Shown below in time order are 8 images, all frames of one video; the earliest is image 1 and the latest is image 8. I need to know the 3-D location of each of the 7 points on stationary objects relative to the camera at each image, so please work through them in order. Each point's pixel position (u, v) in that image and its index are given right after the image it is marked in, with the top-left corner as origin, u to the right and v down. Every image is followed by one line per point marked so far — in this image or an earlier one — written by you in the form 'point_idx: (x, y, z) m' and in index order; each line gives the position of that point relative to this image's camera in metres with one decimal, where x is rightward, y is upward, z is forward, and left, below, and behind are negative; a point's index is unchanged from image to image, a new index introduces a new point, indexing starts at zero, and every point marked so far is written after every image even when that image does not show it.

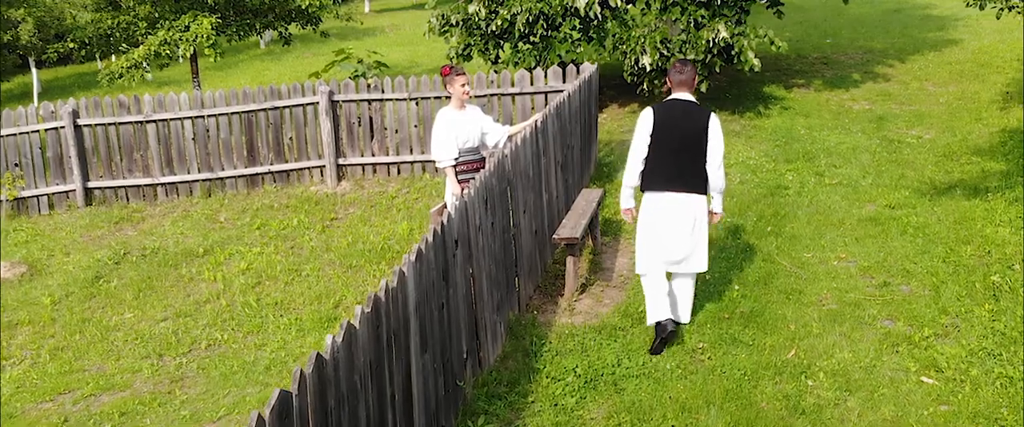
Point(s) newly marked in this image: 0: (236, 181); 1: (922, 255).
0: (-3.0, +0.4, +10.3) m
1: (+3.1, -0.3, +7.2) m
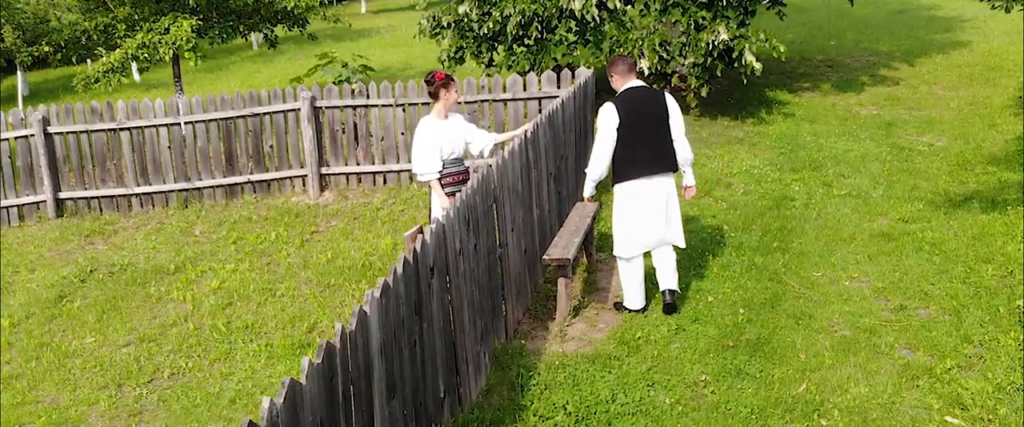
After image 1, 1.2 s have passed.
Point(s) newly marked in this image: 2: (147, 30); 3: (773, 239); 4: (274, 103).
0: (-3.1, +0.2, +9.8) m
1: (+3.0, -0.4, +6.7) m
2: (-4.5, +2.3, +11.7) m
3: (+2.2, -0.2, +7.7) m
4: (-2.4, +1.1, +9.6) m
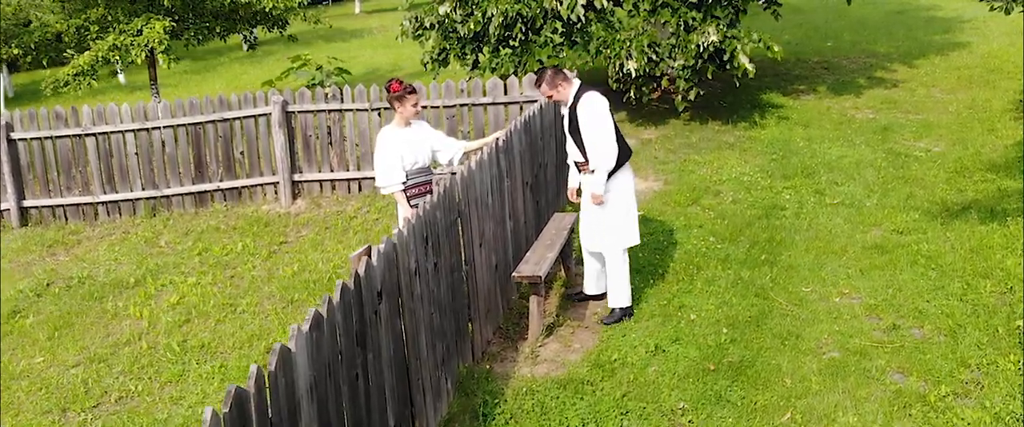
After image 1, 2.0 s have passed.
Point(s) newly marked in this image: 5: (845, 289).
0: (-3.3, +0.1, +9.4) m
1: (+2.8, -0.5, +6.3) m
2: (-4.7, +2.2, +11.3) m
3: (+2.0, -0.3, +7.4) m
4: (-2.6, +1.0, +9.2) m
5: (+2.3, -0.5, +6.5) m
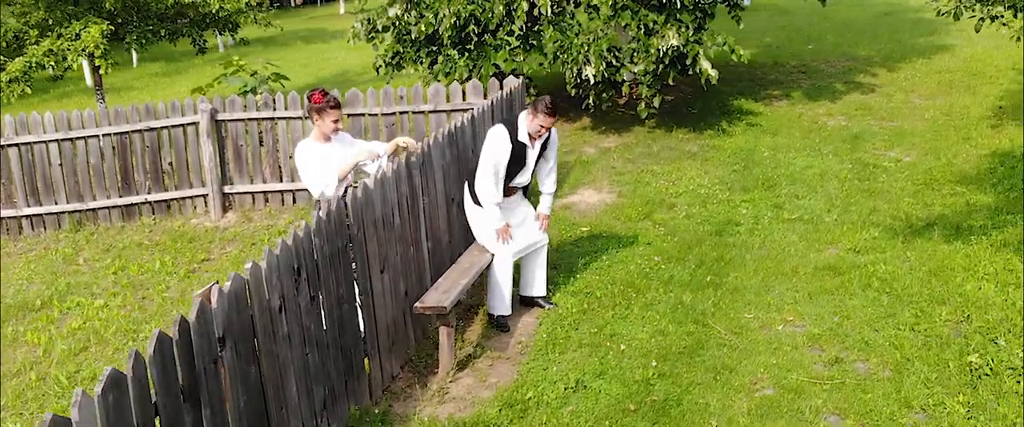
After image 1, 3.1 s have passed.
0: (-3.8, 0.0, +9.0) m
1: (+2.3, -0.7, +5.8) m
2: (-5.3, +2.1, +10.8) m
3: (+1.4, -0.4, +6.9) m
4: (-3.2, +0.9, +8.7) m
5: (+1.8, -0.7, +6.0) m
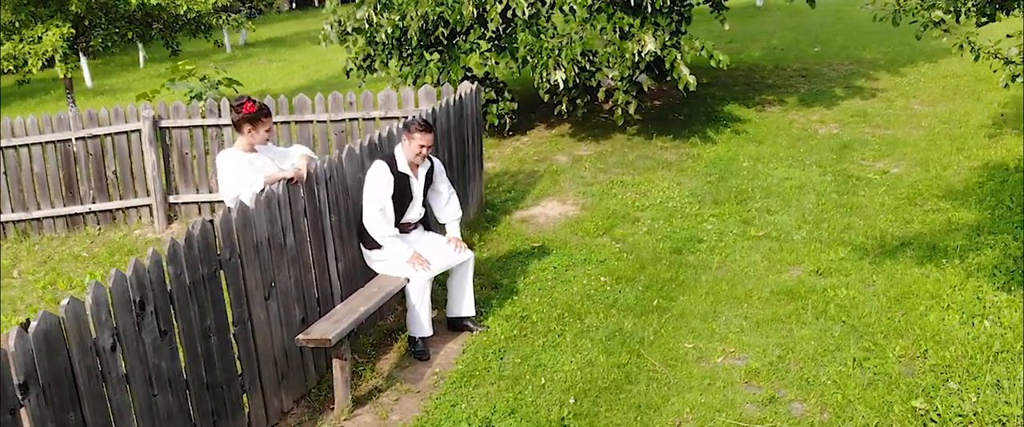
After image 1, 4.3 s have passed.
0: (-4.2, -0.1, +8.6) m
1: (+1.8, -0.8, +5.3) m
2: (-5.5, +2.0, +10.6) m
3: (+1.0, -0.6, +6.4) m
4: (-3.5, +0.8, +8.4) m
5: (+1.3, -0.8, +5.5) m
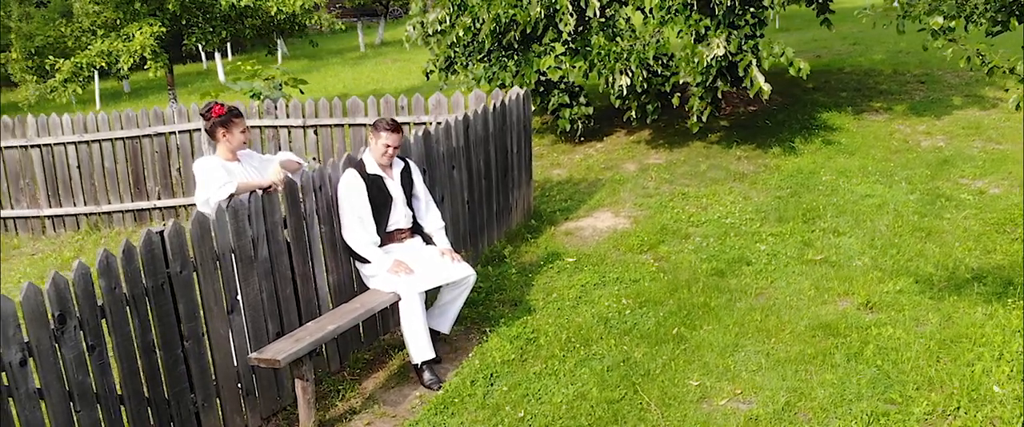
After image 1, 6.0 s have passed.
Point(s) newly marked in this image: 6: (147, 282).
0: (-3.7, 0.0, +8.9) m
1: (+1.7, -0.9, +4.7) m
2: (-4.6, +2.1, +11.0) m
3: (+1.1, -0.7, +5.9) m
4: (-3.0, +0.8, +8.6) m
5: (+1.2, -0.9, +5.0) m
6: (-1.6, -0.3, +4.1) m
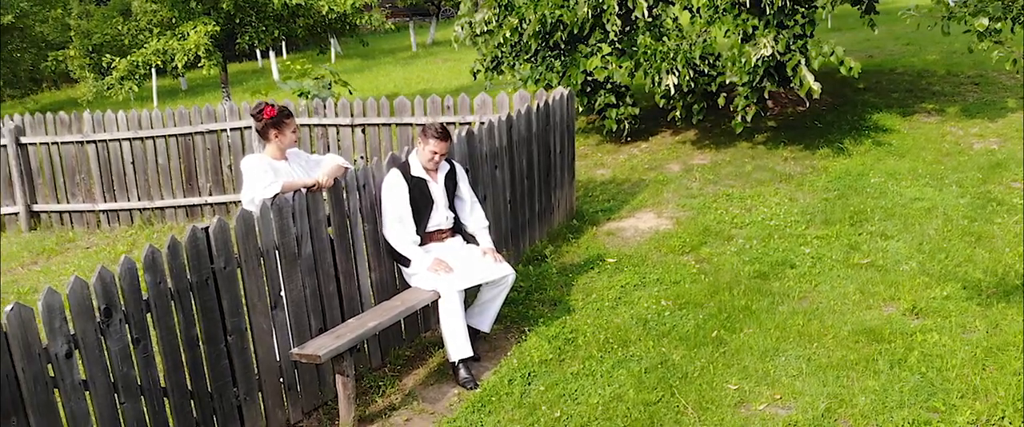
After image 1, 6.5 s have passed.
0: (-3.3, 0.0, +9.1) m
1: (+1.9, -1.0, +4.6) m
2: (-4.1, +2.1, +11.3) m
3: (+1.3, -0.7, +5.8) m
4: (-2.6, +0.9, +8.8) m
5: (+1.4, -0.9, +4.9) m
6: (-1.5, -0.3, +4.2) m
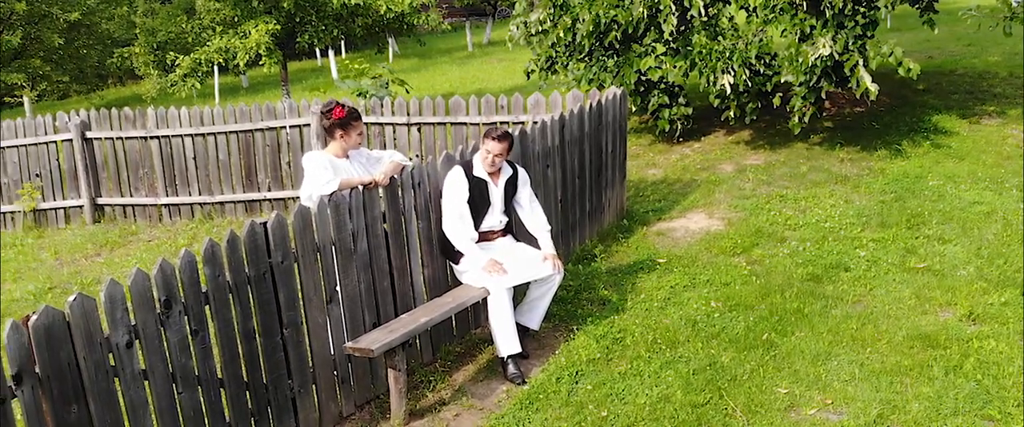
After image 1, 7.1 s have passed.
0: (-2.8, +0.1, +9.3) m
1: (+2.1, -1.0, +4.5) m
2: (-3.4, +2.2, +11.5) m
3: (+1.6, -0.7, +5.8) m
4: (-2.1, +0.9, +8.9) m
5: (+1.7, -1.0, +4.9) m
6: (-1.2, -0.3, +4.3) m
